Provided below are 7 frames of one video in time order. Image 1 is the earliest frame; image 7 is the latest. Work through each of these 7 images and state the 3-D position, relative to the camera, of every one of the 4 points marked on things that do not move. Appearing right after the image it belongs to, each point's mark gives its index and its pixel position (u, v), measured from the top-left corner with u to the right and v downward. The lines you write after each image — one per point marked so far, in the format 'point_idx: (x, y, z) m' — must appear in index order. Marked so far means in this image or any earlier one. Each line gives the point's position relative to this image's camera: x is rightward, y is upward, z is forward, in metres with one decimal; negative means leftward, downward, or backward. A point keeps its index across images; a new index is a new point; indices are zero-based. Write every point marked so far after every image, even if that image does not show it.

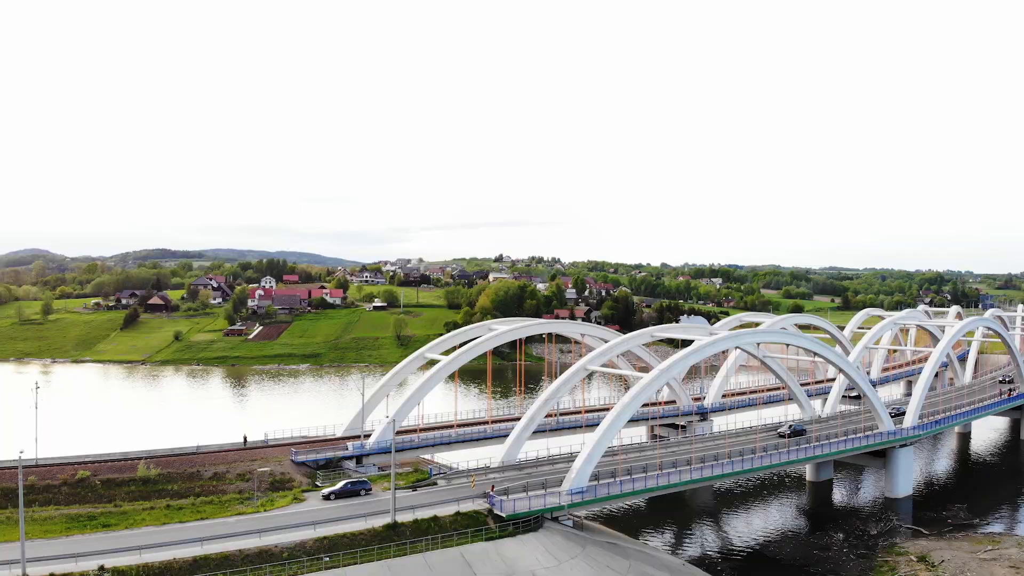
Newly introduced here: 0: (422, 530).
0: (-2.1, -5.8, +17.4) m
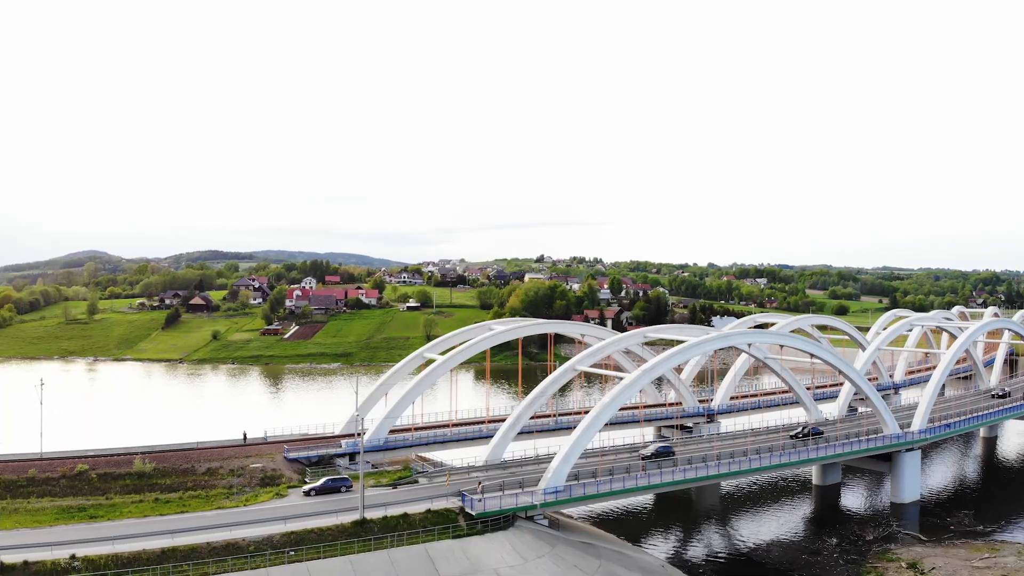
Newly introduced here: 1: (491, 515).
0: (-2.9, -5.8, +17.6) m
1: (-0.6, -5.8, +18.7) m
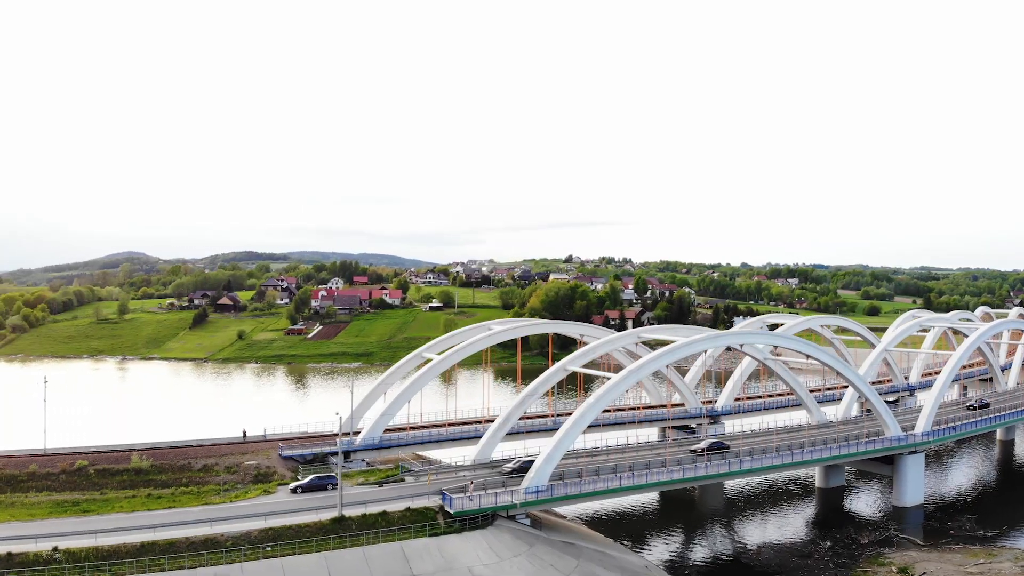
0: (-3.5, -5.8, +17.9) m
1: (-1.1, -5.8, +18.8) m
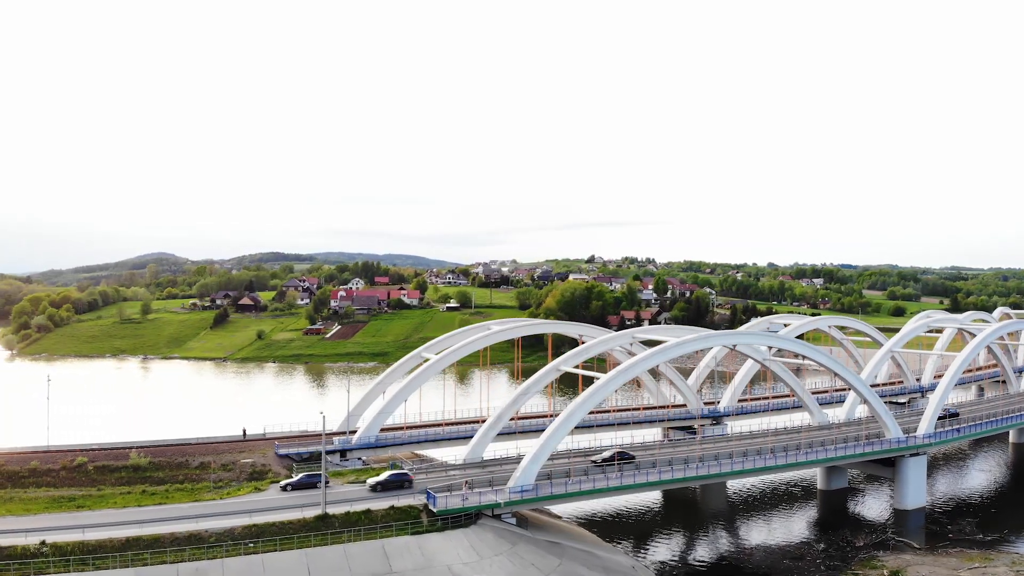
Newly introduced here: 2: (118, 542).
0: (-4.0, -5.8, +18.1) m
1: (-1.6, -5.9, +18.9) m
2: (-8.8, -5.7, +16.3) m
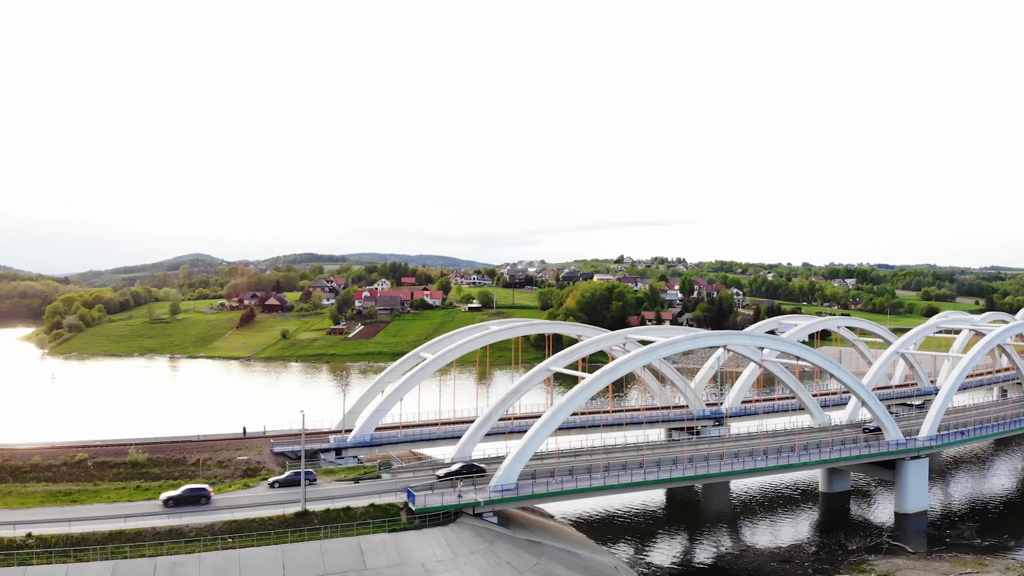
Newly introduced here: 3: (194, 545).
0: (-4.6, -5.8, +18.4) m
1: (-2.1, -5.9, +19.1) m
2: (-9.5, -5.7, +16.8) m
3: (-7.4, -6.0, +16.9) m
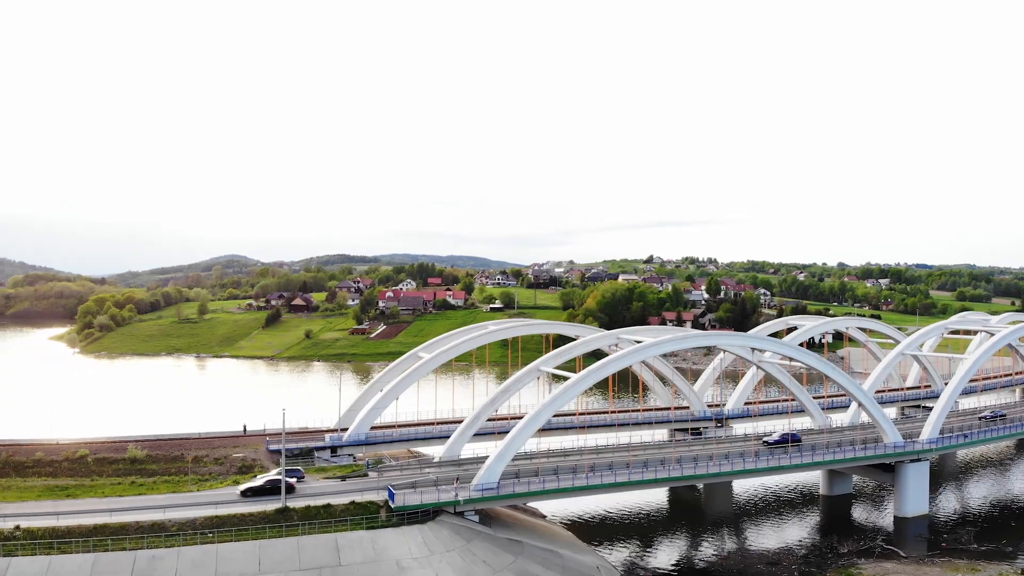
0: (-5.2, -5.8, +18.7) m
1: (-2.7, -5.9, +19.4) m
2: (-10.1, -5.7, +17.3) m
3: (-8.0, -6.0, +17.3) m
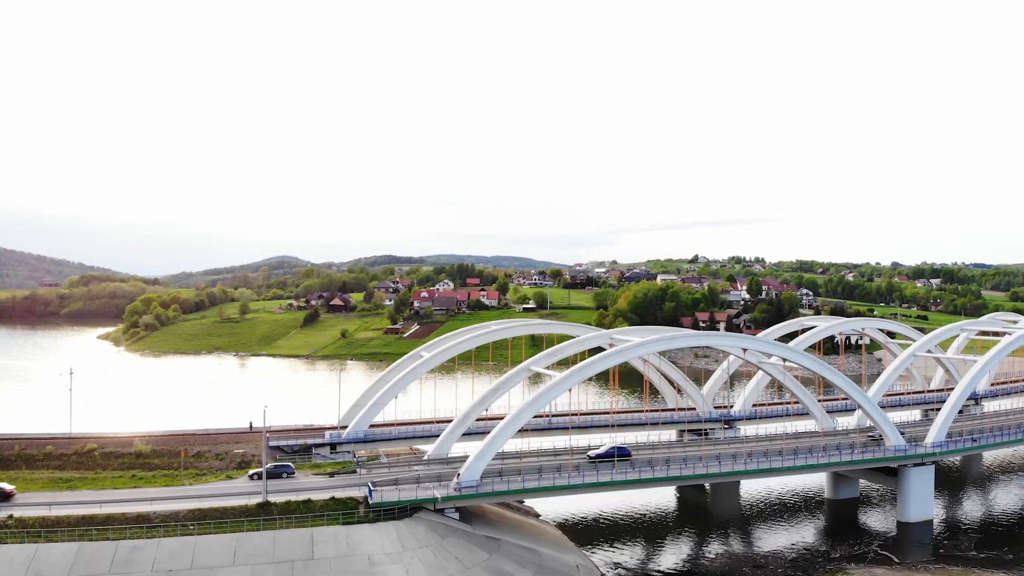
0: (-5.9, -5.8, +19.2) m
1: (-3.3, -5.9, +19.7) m
2: (-10.9, -5.7, +18.1) m
3: (-8.8, -6.0, +18.0) m
